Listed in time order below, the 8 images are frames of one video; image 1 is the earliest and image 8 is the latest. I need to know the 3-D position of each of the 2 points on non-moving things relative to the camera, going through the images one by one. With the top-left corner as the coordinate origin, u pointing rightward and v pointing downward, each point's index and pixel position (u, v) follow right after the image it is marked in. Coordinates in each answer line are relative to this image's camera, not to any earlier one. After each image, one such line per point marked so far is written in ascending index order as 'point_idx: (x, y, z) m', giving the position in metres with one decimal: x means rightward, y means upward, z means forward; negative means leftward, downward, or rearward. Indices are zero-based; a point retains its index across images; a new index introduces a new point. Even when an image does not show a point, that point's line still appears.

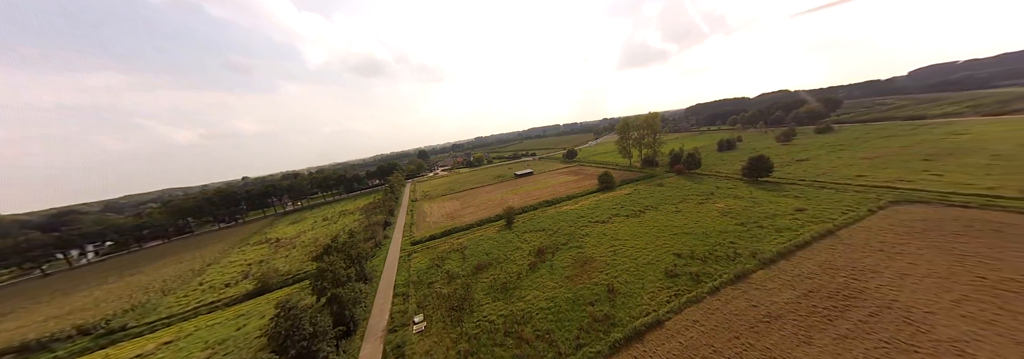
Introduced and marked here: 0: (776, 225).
0: (+23.4, -4.3, +18.1) m
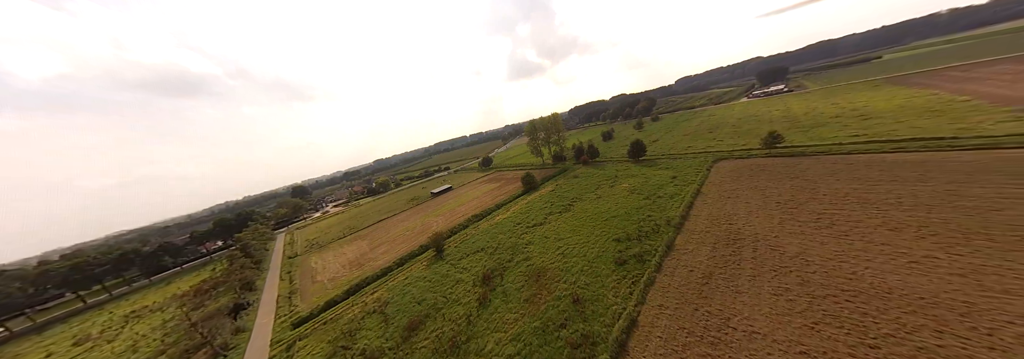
0: (+17.2, -1.7, +22.8) m
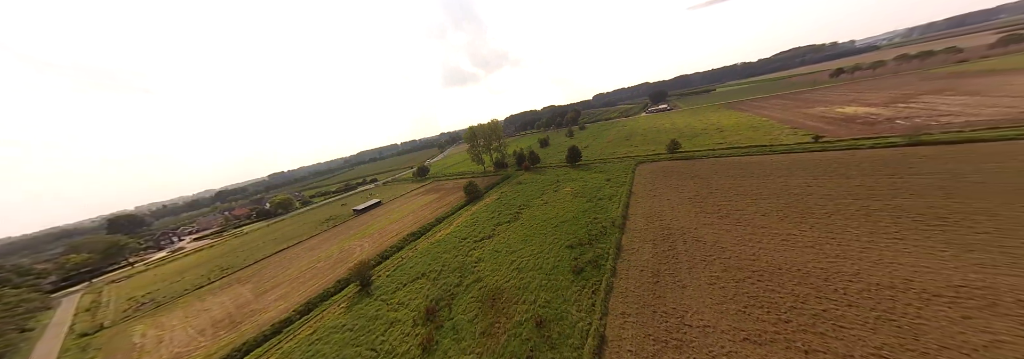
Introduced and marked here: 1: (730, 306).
0: (+11.2, -2.1, +24.8) m
1: (+10.3, -5.9, +9.7) m
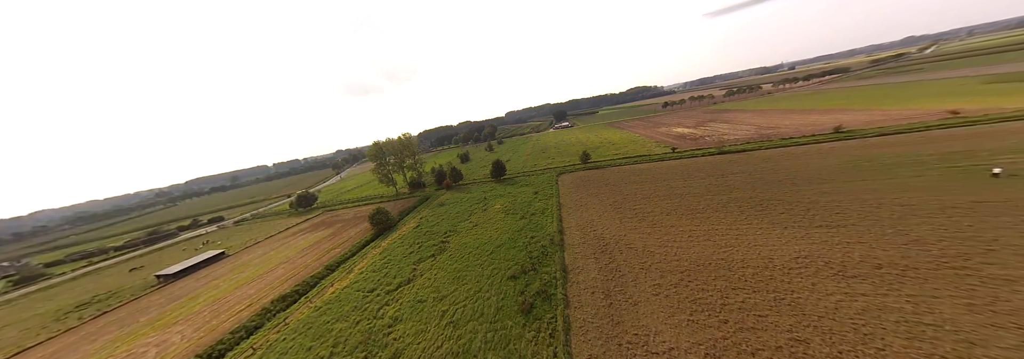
0: (+3.0, -3.7, +24.3) m
1: (+7.9, -6.4, +9.8) m
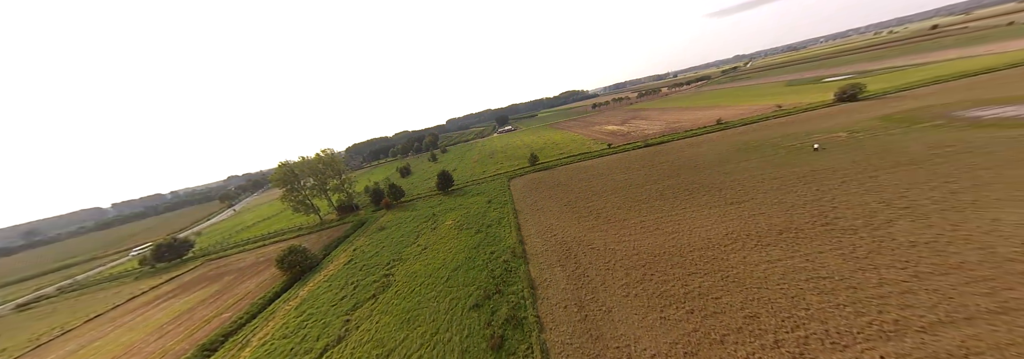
0: (-1.9, -4.6, +22.7) m
1: (+6.5, -6.3, +9.6) m
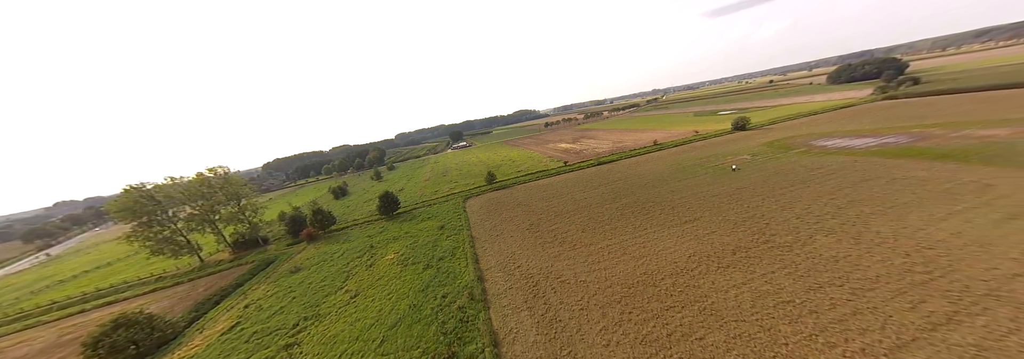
0: (-6.0, -6.9, +19.2) m
1: (+5.0, -7.4, +8.1) m
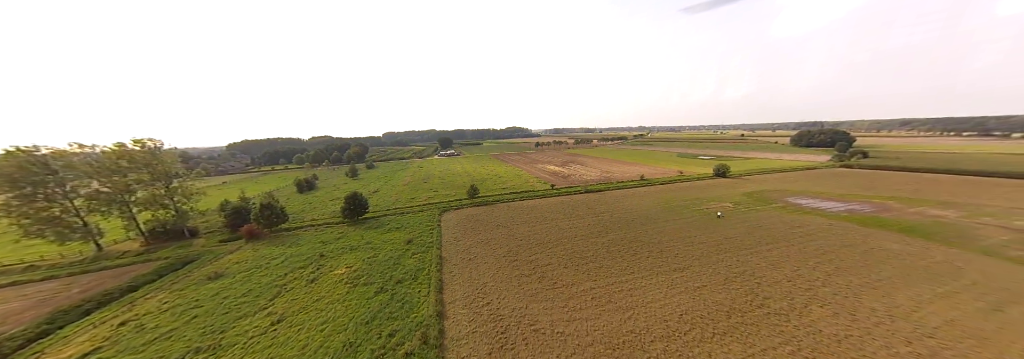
0: (-8.2, -7.7, +16.5) m
1: (+3.3, -9.0, +6.1) m
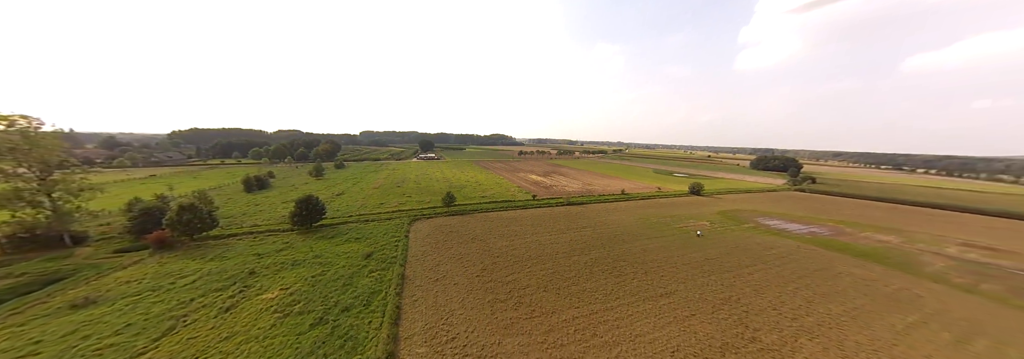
0: (-10.1, -8.0, +13.7) m
1: (+2.3, -9.5, +4.3) m
